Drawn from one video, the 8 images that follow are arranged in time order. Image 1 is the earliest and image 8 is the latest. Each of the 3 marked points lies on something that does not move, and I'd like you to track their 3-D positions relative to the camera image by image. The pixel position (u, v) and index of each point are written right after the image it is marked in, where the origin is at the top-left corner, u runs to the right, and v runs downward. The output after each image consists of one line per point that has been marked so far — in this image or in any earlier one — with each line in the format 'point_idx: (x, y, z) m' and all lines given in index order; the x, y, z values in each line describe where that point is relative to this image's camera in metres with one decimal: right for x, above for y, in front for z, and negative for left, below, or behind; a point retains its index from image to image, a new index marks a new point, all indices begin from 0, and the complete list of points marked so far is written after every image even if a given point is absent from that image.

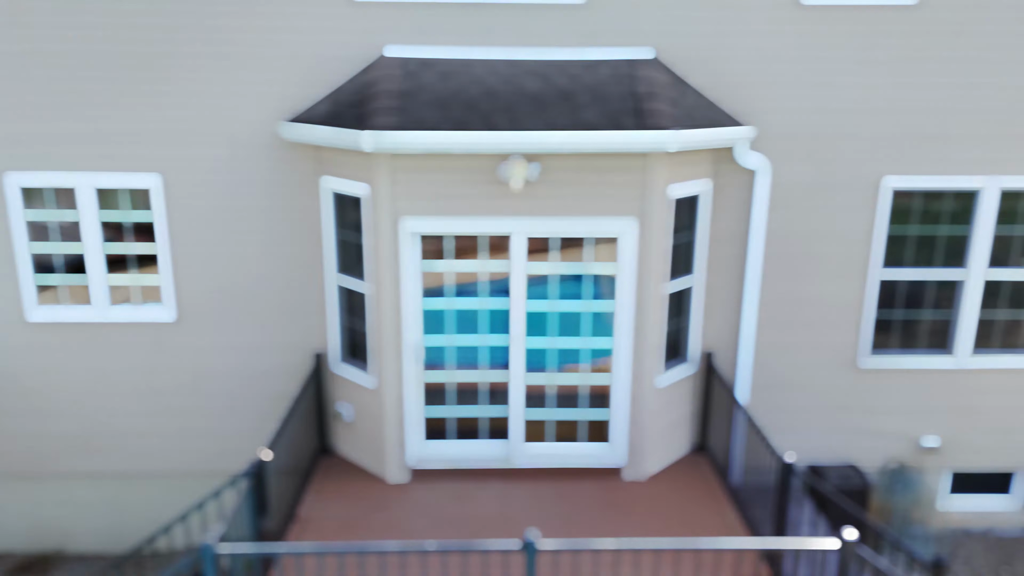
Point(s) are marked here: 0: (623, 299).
0: (+0.5, 0.0, +4.9) m
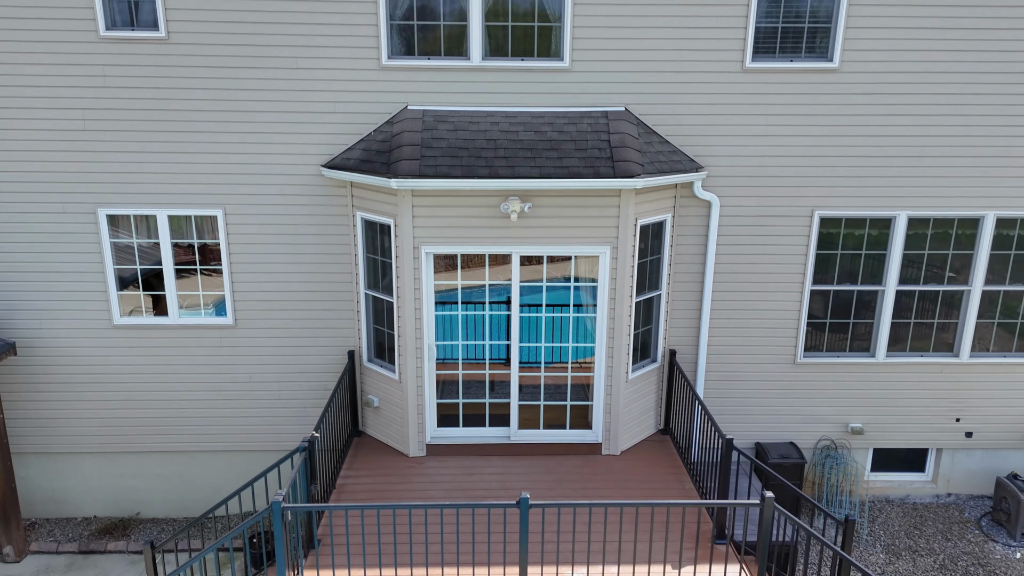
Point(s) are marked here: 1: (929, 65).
0: (+0.5, -0.1, +6.0) m
1: (+2.1, +1.1, +6.0) m
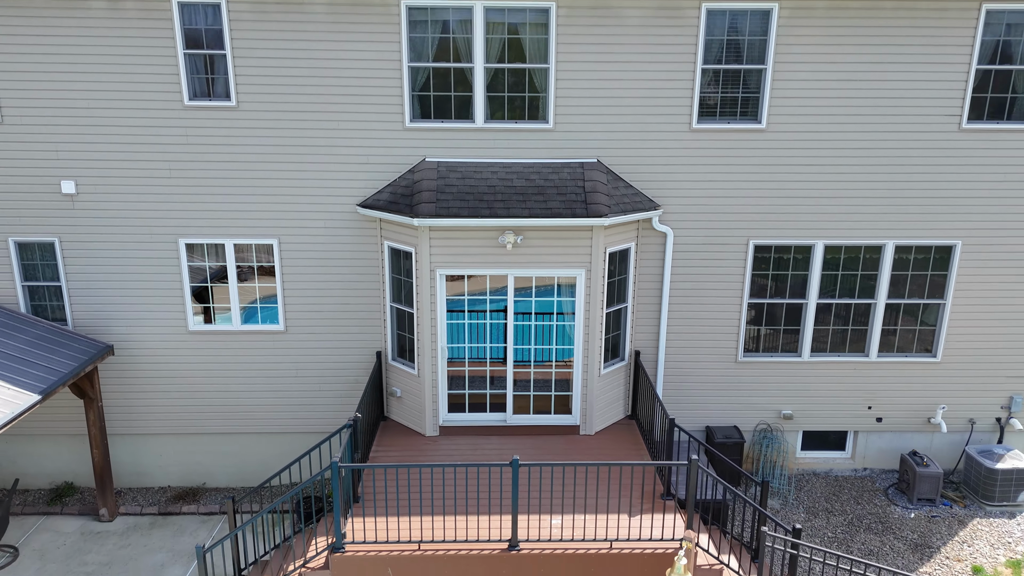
0: (+0.4, -0.2, +7.6) m
1: (+2.1, +1.0, +7.6) m
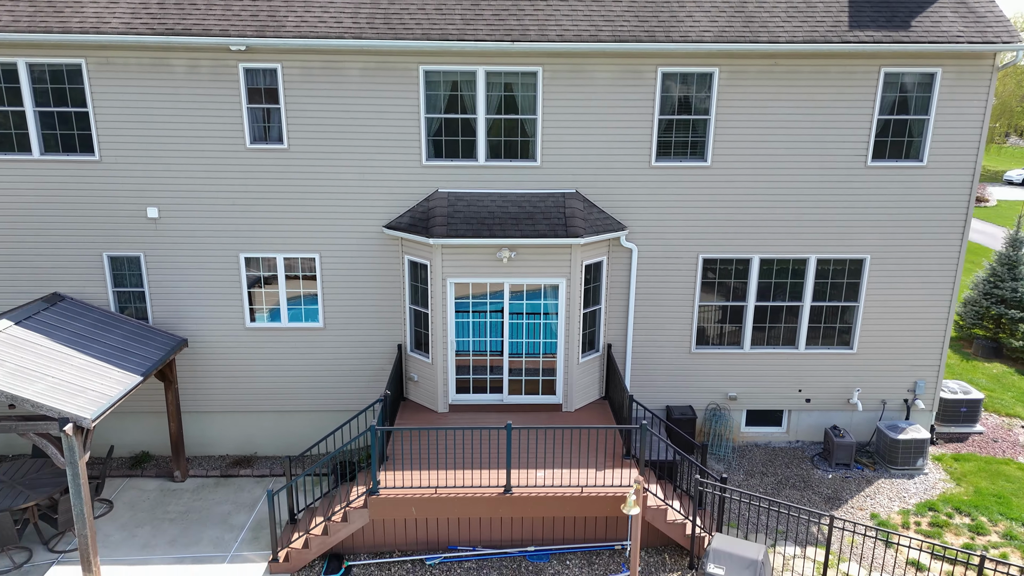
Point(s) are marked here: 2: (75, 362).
0: (+0.4, -0.2, +9.5) m
1: (+2.0, +1.0, +9.5) m
2: (-3.0, -0.5, +8.3) m
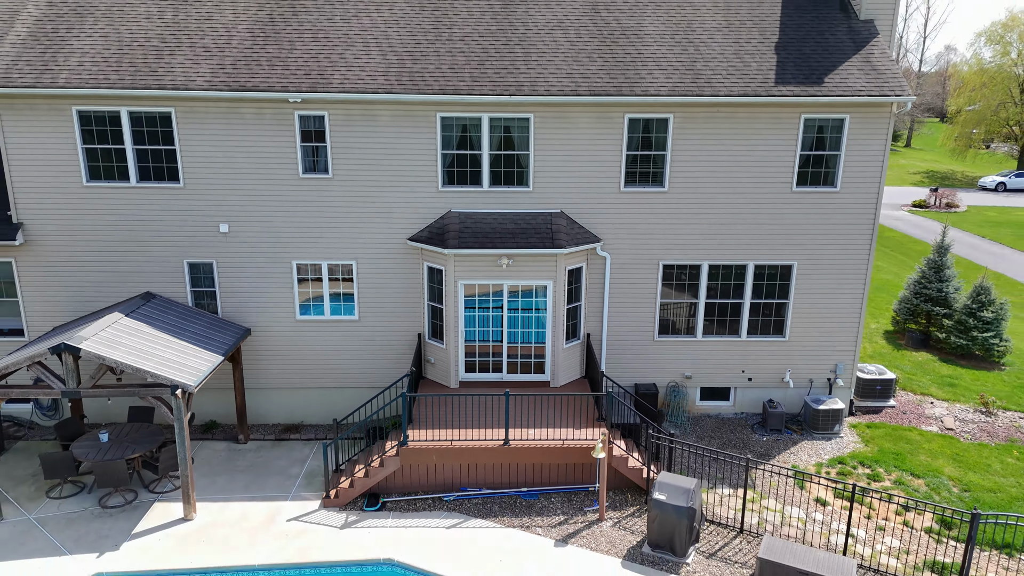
0: (+0.4, -0.2, +11.9) m
1: (+2.0, +1.0, +11.9) m
2: (-3.1, -0.5, +10.7) m
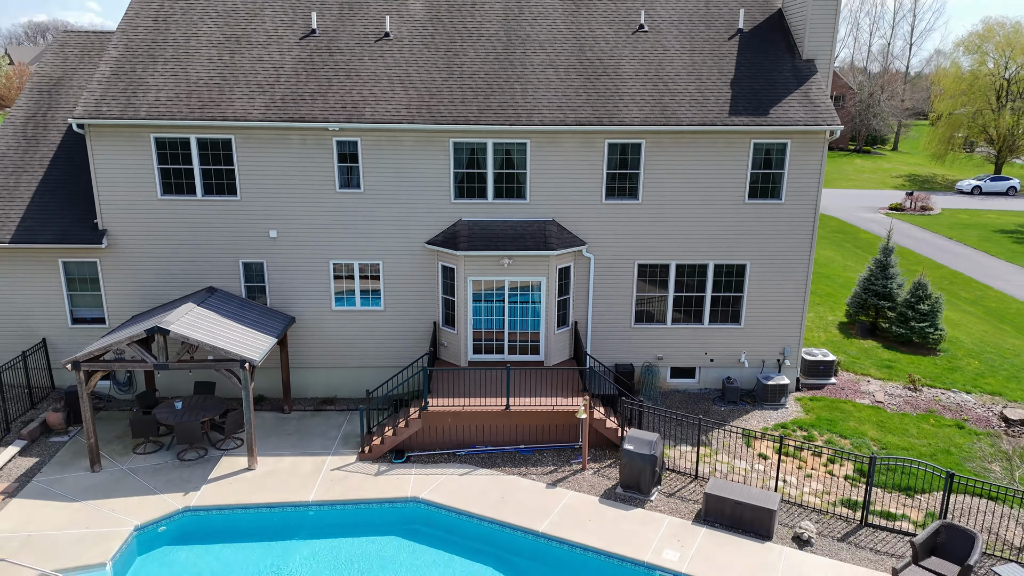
0: (+0.4, -0.2, +14.4) m
1: (+2.0, +1.1, +14.4) m
2: (-3.1, -0.5, +13.1) m
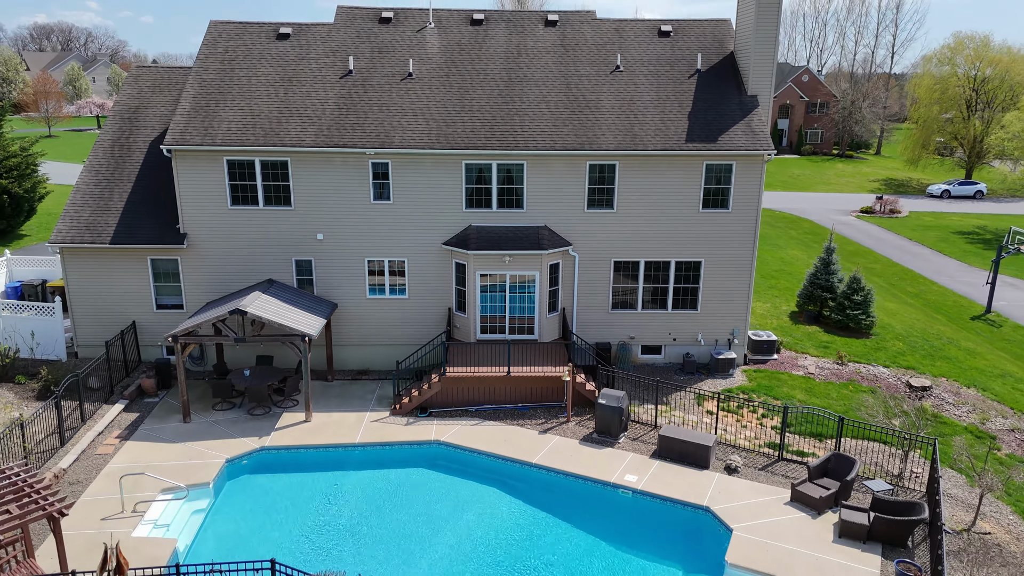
0: (+0.4, -0.1, +17.9) m
1: (+2.0, +1.2, +17.9) m
2: (-3.1, -0.4, +16.6) m
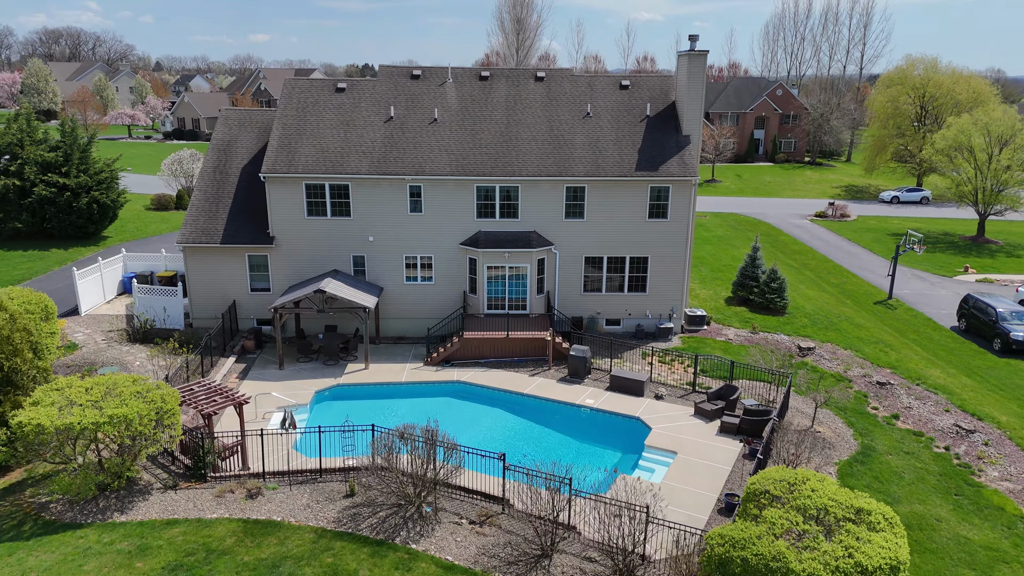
0: (+0.3, +0.2, +24.7) m
1: (+2.0, +1.4, +24.6) m
2: (-3.1, -0.1, +23.4) m
